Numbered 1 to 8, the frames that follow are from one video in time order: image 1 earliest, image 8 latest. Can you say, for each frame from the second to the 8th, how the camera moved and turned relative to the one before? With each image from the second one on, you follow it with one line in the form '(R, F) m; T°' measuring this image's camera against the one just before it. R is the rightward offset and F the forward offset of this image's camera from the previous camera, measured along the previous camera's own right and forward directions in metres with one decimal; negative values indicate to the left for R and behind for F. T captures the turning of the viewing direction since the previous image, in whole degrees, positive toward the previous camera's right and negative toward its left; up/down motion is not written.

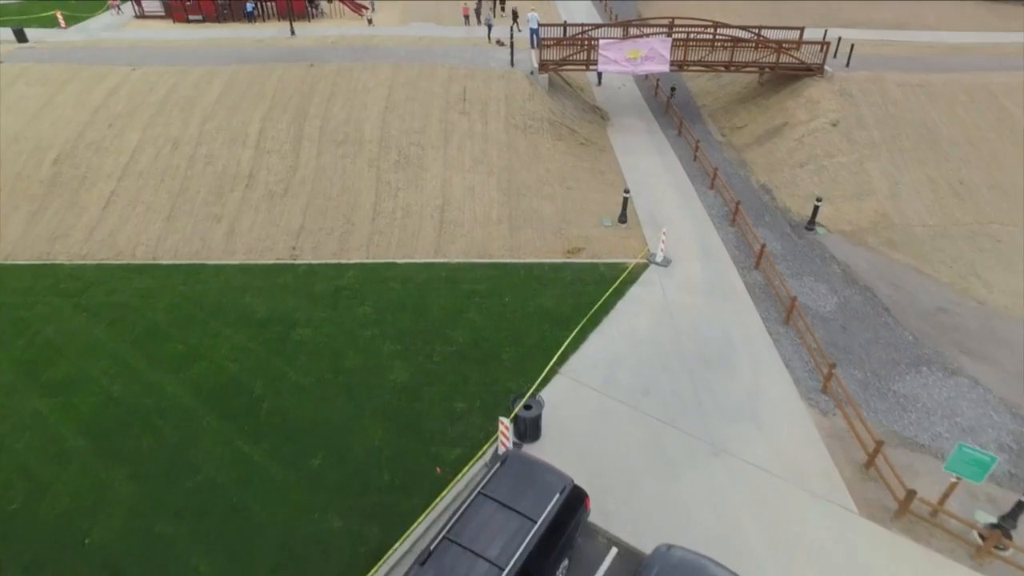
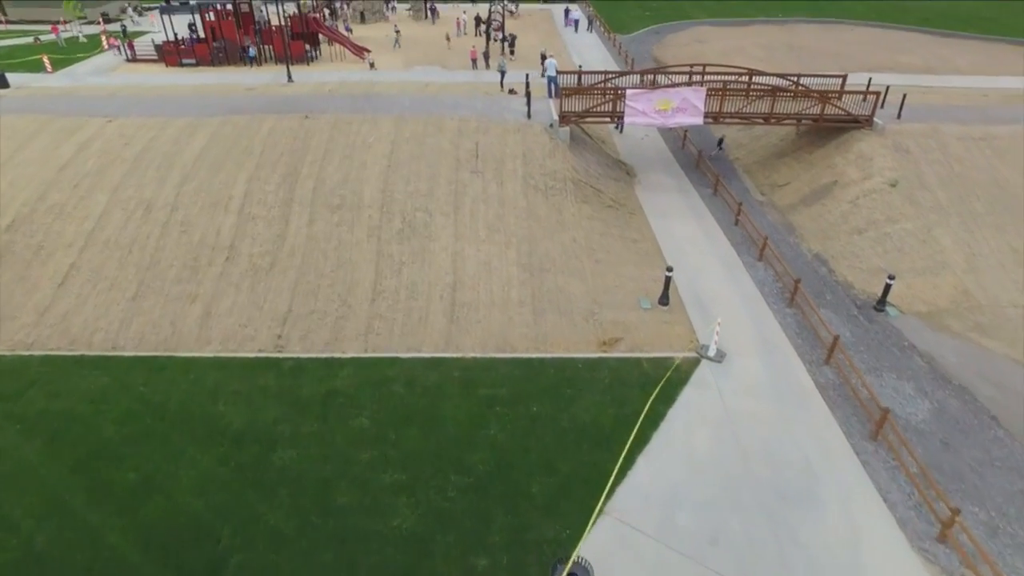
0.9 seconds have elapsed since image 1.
(-0.5, +2.5) m; 0°
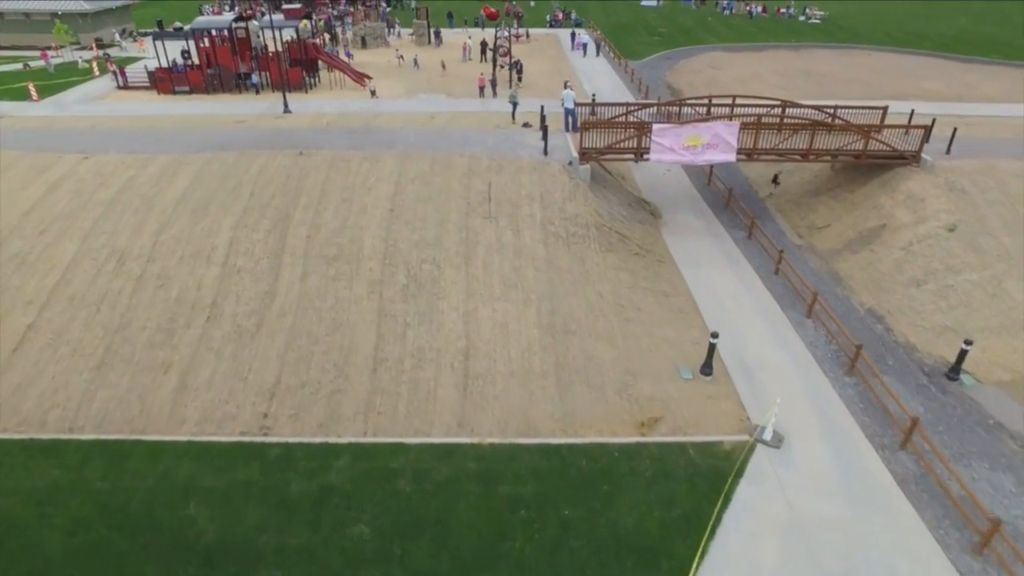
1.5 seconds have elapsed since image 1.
(-0.4, +1.9) m; 0°
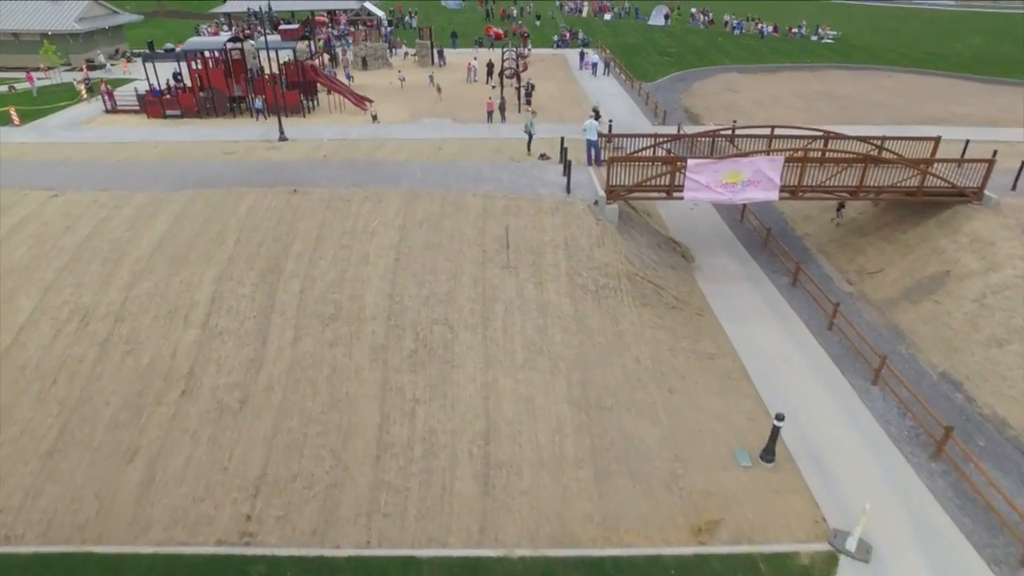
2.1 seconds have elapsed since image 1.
(-0.4, +2.0) m; 0°
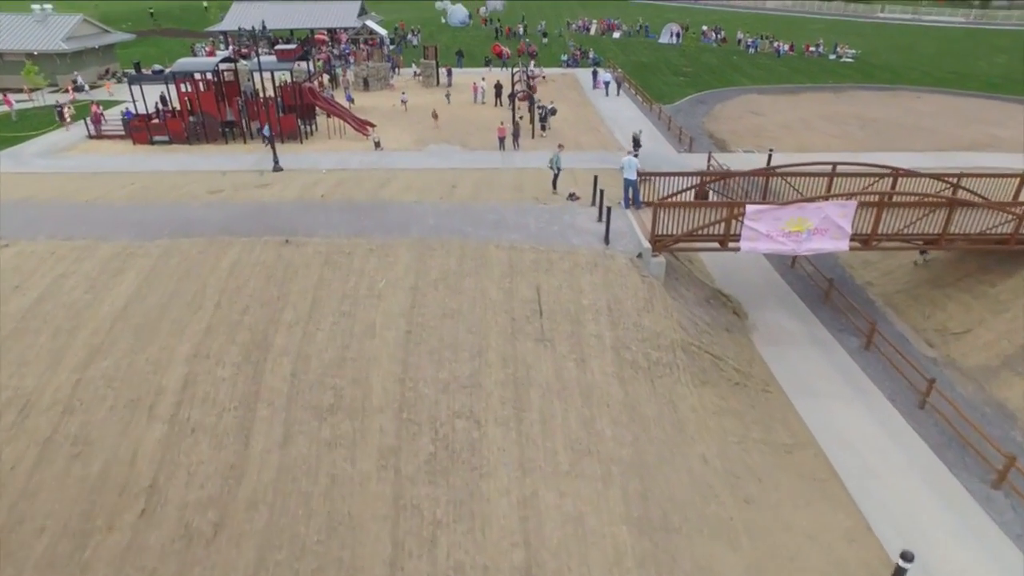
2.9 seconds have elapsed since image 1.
(-0.6, +2.4) m; 0°
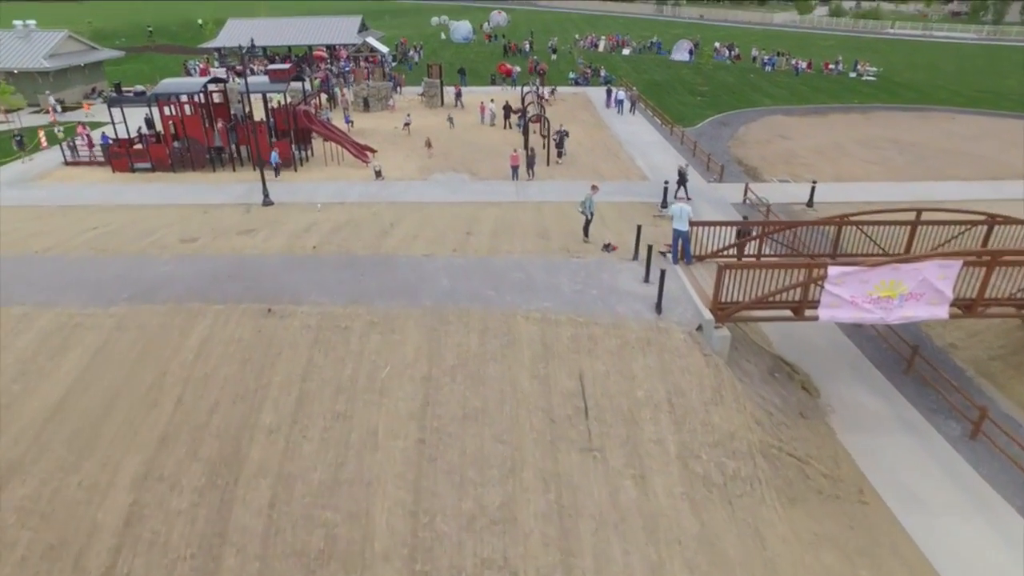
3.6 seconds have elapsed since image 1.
(-0.5, +2.5) m; 0°
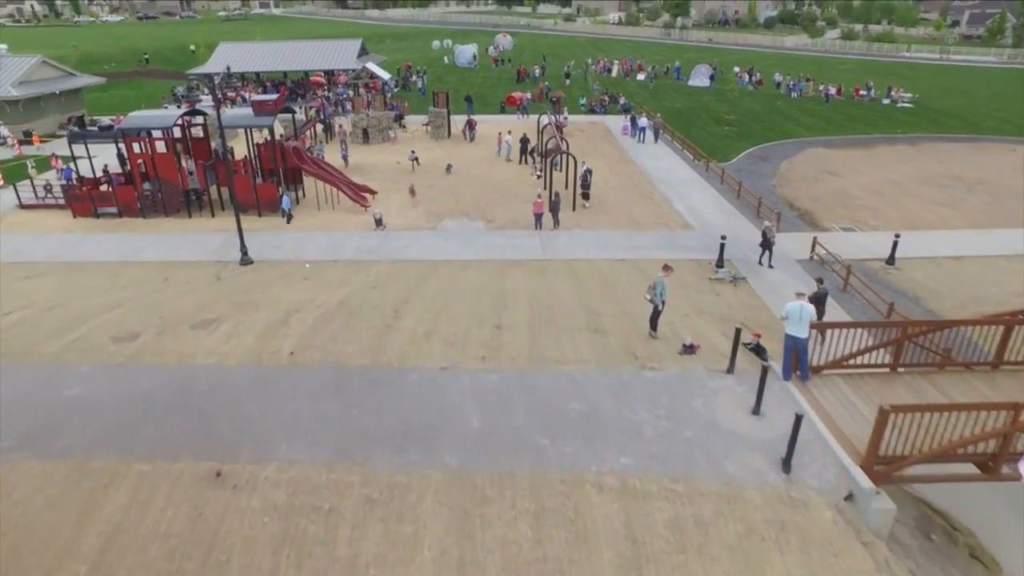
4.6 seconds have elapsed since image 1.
(-0.7, +3.7) m; 0°
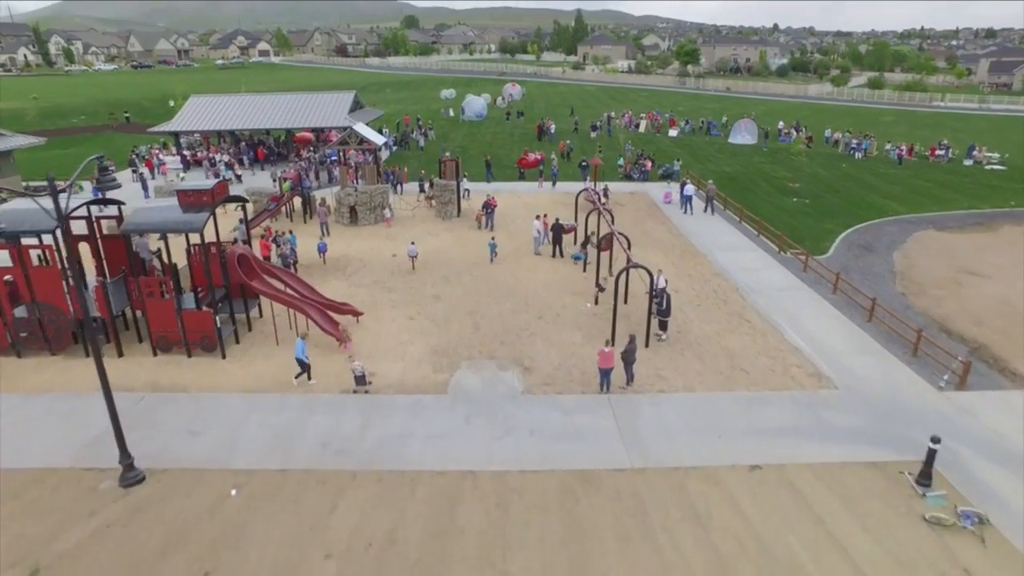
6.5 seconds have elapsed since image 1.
(-1.0, +7.6) m; 0°
